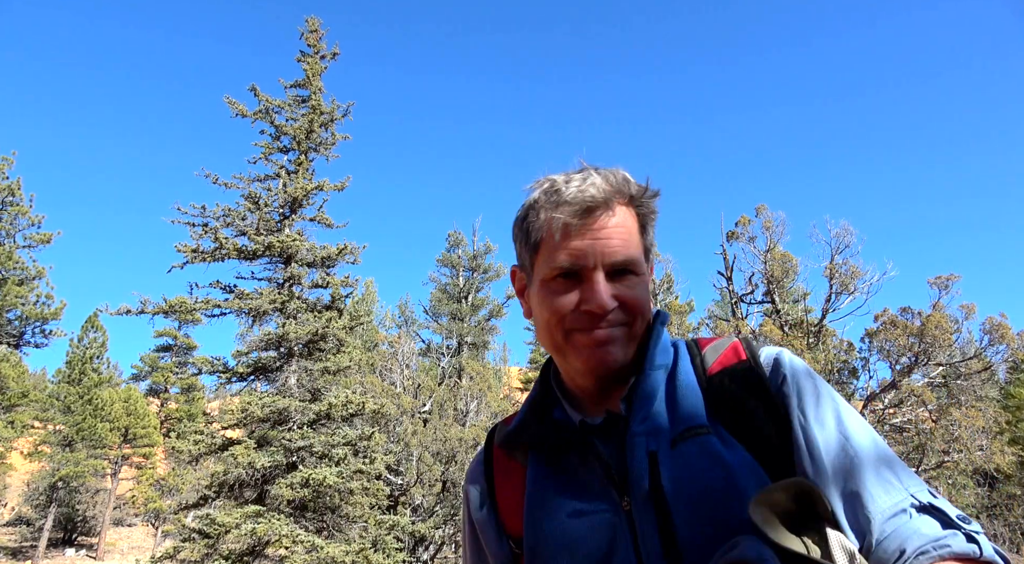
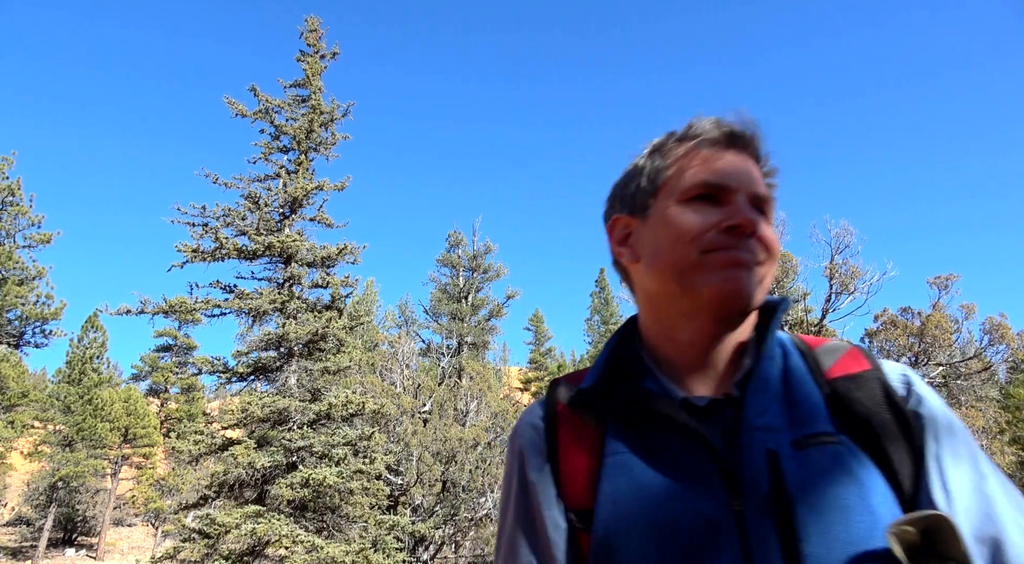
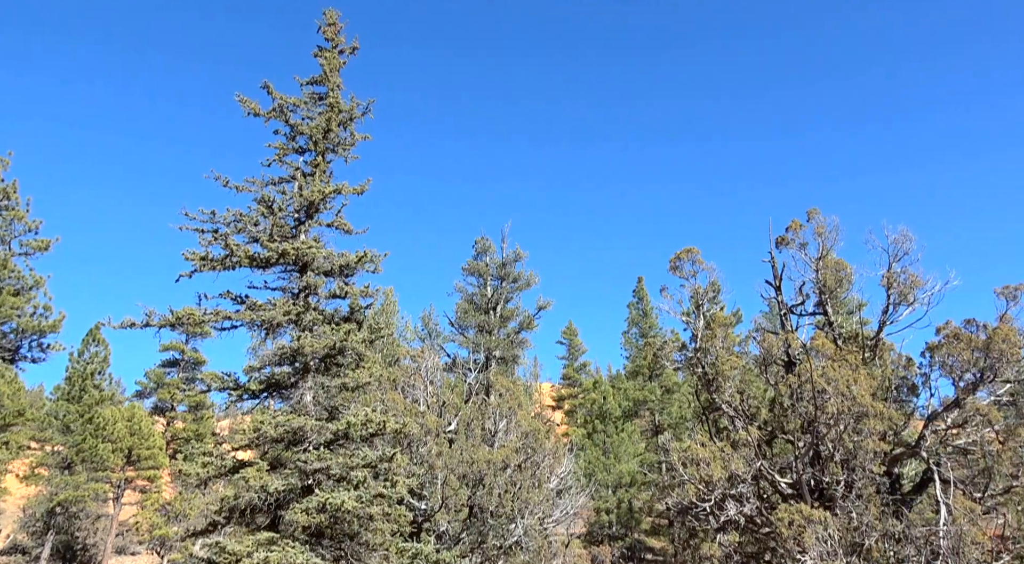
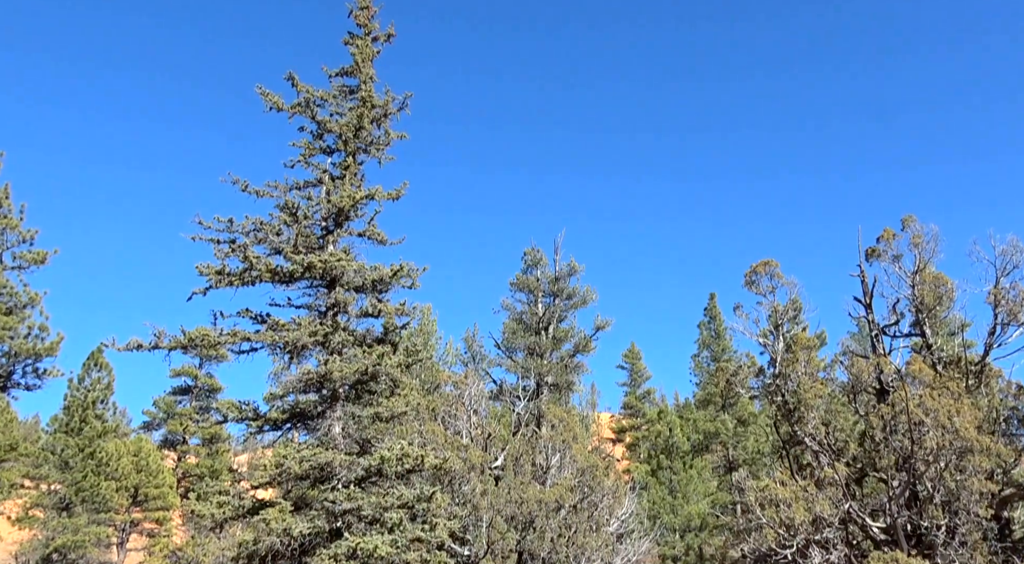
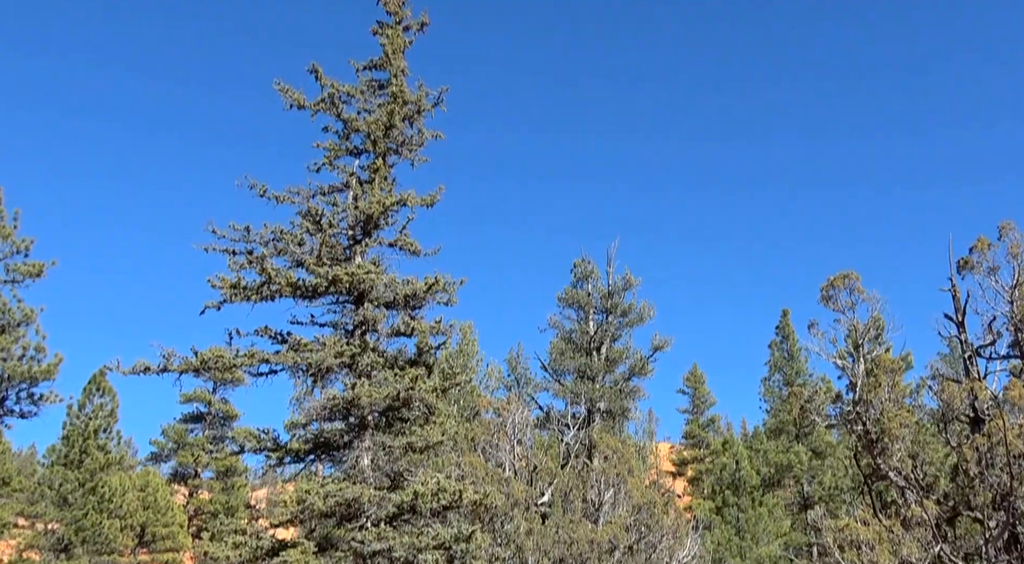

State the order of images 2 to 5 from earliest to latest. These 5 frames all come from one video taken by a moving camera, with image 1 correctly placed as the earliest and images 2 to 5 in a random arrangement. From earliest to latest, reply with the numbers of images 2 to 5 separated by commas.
2, 3, 4, 5
